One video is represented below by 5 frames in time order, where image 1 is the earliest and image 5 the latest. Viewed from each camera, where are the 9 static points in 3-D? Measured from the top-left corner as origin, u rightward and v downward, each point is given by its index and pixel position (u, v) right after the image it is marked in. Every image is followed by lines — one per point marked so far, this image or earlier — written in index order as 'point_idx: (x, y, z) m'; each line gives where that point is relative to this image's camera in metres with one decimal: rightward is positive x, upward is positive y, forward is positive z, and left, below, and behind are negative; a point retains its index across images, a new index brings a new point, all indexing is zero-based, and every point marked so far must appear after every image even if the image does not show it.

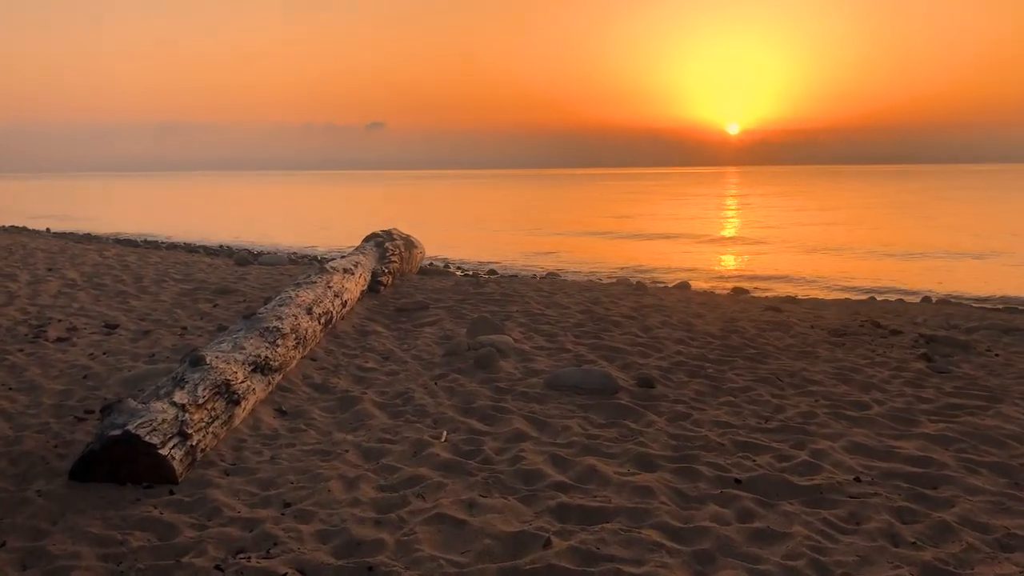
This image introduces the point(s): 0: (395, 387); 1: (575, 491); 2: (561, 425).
0: (-1.0, -0.9, +5.8) m
1: (+0.4, -1.2, +3.8) m
2: (+0.4, -1.0, +4.8) m
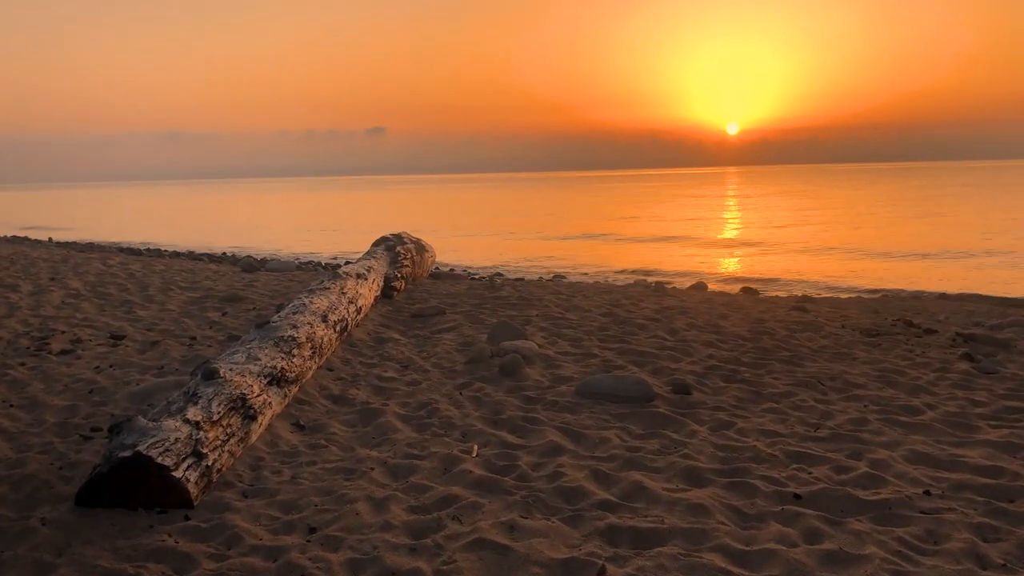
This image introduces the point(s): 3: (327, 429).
0: (-0.8, -0.9, +5.5) m
1: (+0.6, -1.2, +3.6) m
2: (+0.6, -1.0, +4.5) m
3: (-1.4, -1.1, +5.0) m
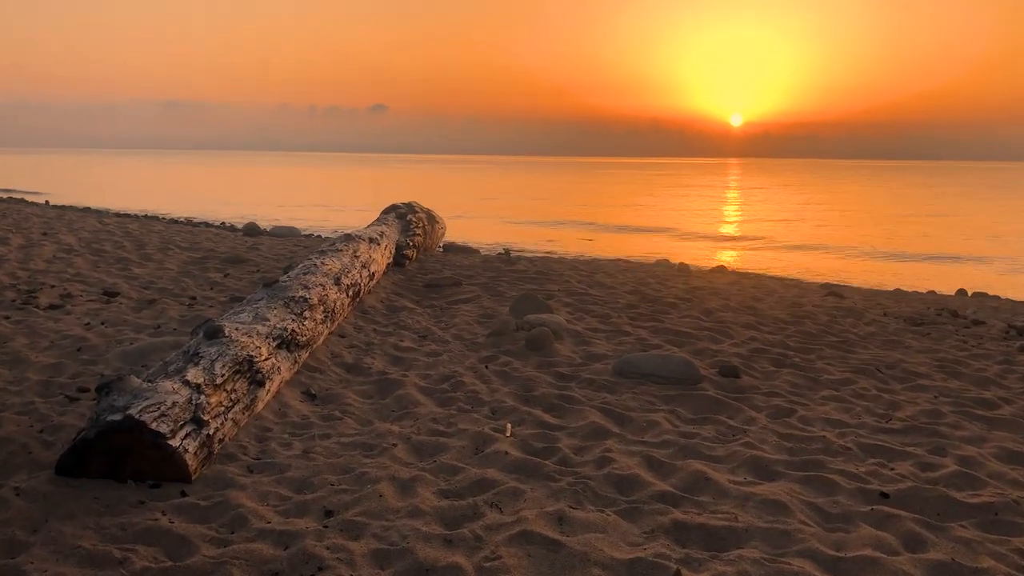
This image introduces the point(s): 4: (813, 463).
0: (-0.6, -0.6, +5.1) m
1: (+0.8, -1.0, +3.1) m
2: (+0.8, -0.8, +4.1) m
3: (-1.2, -0.8, +4.5) m
4: (+1.6, -0.9, +3.5) m
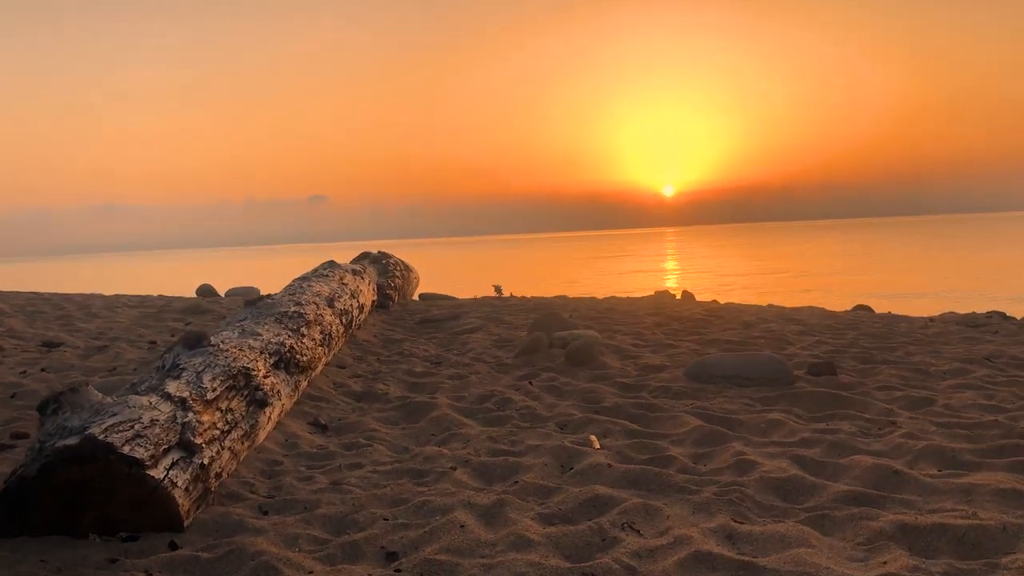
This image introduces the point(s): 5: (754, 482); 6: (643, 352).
0: (-0.2, -0.7, +4.1) m
1: (+1.3, -0.7, +2.2) m
2: (+1.2, -0.7, +3.2) m
3: (-0.8, -0.8, +3.5) m
4: (+2.1, -0.7, +2.7) m
5: (+0.9, -0.7, +2.5) m
6: (+1.0, -0.5, +5.1) m
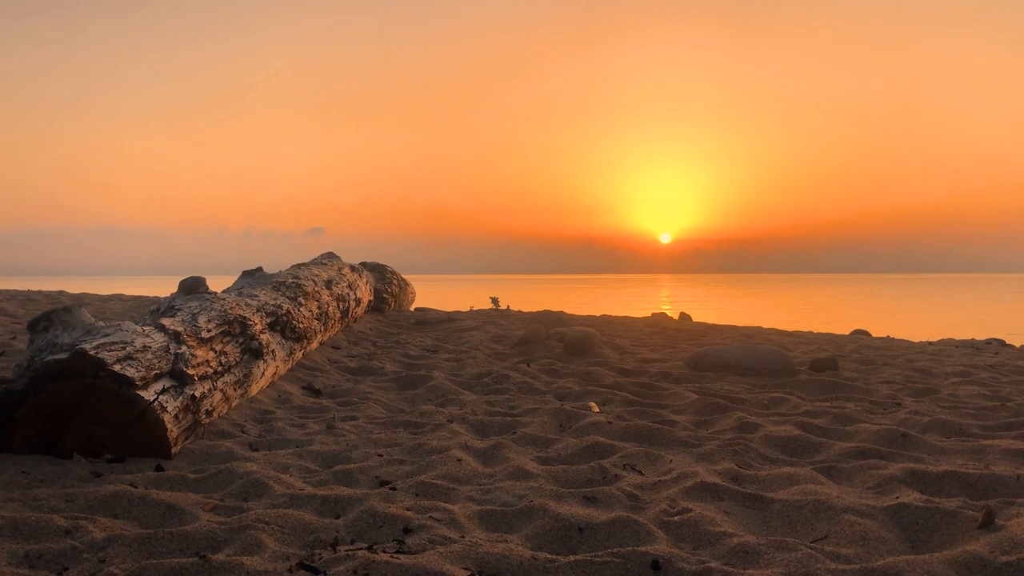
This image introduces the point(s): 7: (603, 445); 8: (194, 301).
0: (-0.3, -0.5, +4.1) m
1: (+1.3, -0.6, +2.2) m
2: (+1.2, -0.5, +3.2) m
3: (-0.8, -0.6, +3.5) m
4: (+2.1, -0.6, +2.7) m
5: (+0.9, -0.6, +2.4) m
6: (+1.0, -0.5, +5.0) m
7: (+0.3, -0.6, +2.4) m
8: (-1.5, -0.1, +3.1) m
